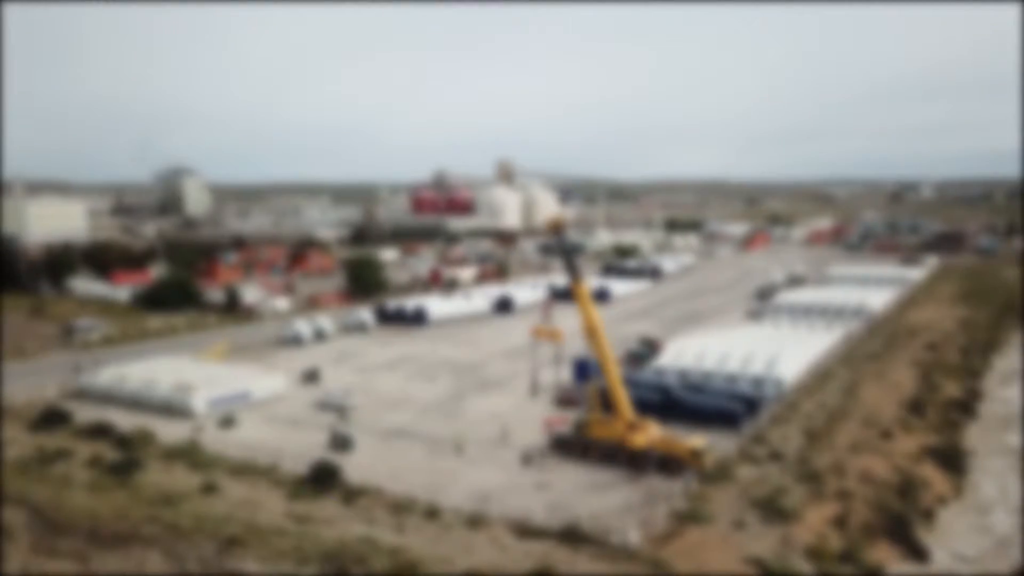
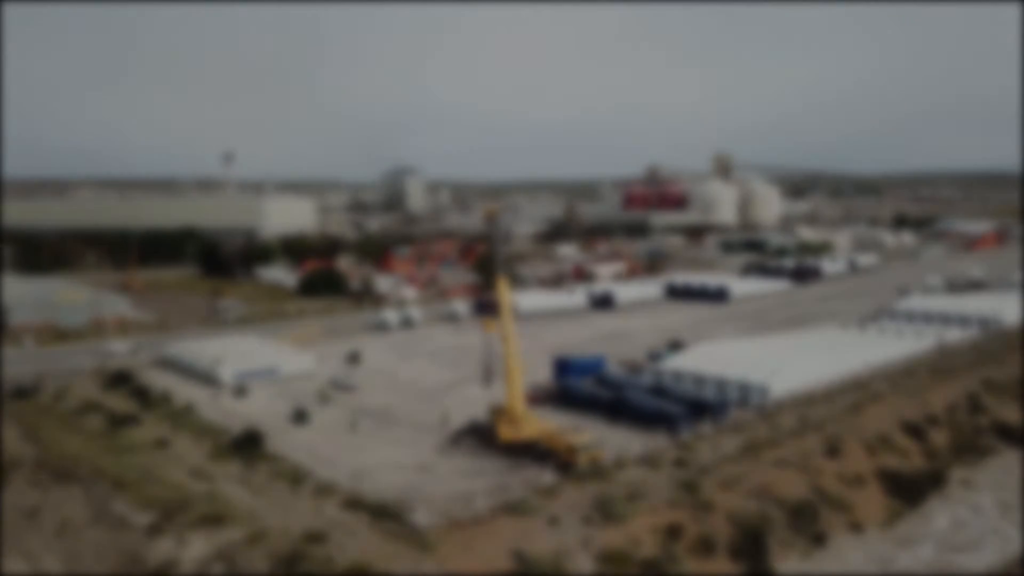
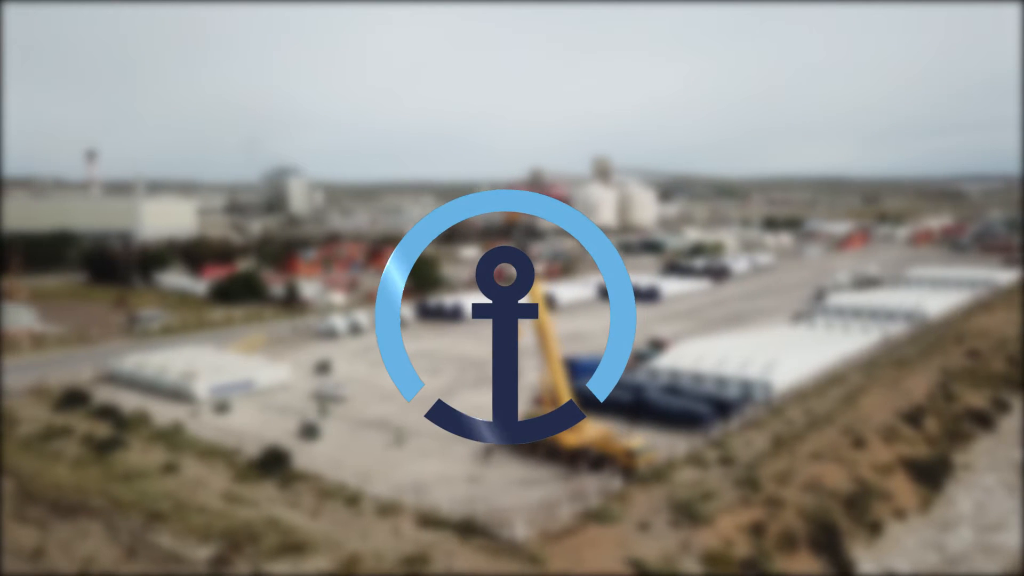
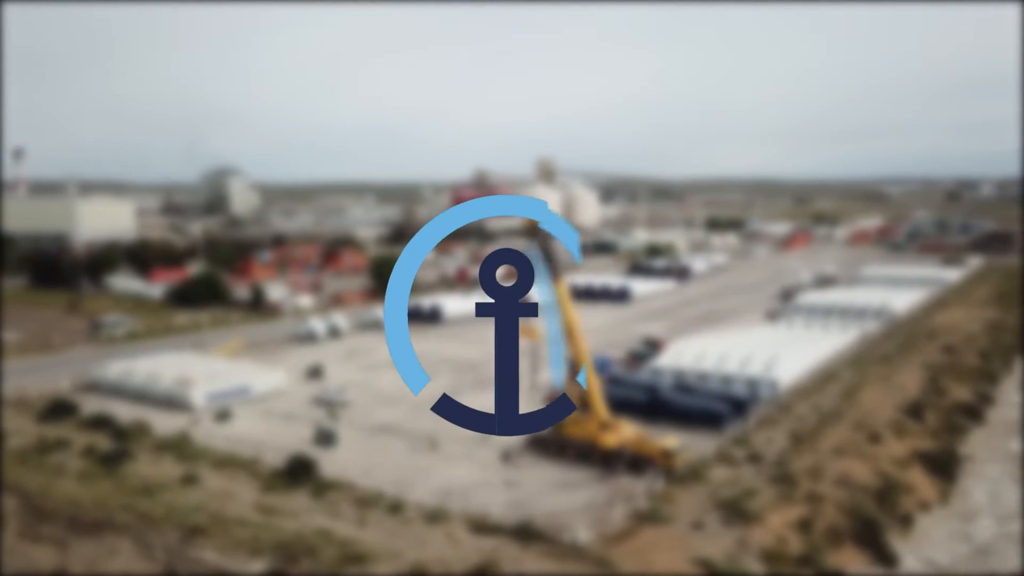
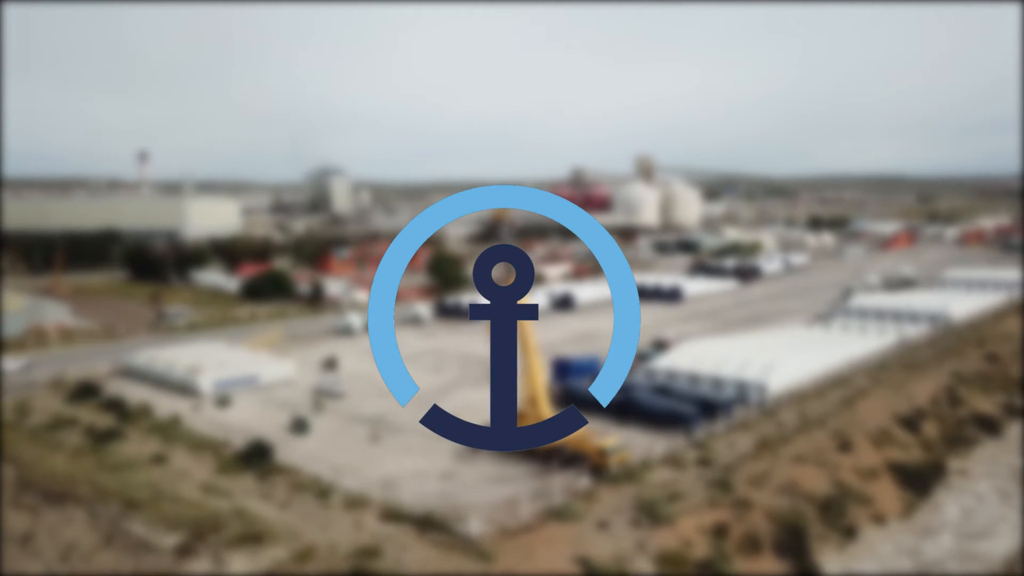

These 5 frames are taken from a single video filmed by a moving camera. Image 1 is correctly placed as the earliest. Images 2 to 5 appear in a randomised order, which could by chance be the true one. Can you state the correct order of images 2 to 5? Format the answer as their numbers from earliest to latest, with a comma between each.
4, 3, 5, 2
